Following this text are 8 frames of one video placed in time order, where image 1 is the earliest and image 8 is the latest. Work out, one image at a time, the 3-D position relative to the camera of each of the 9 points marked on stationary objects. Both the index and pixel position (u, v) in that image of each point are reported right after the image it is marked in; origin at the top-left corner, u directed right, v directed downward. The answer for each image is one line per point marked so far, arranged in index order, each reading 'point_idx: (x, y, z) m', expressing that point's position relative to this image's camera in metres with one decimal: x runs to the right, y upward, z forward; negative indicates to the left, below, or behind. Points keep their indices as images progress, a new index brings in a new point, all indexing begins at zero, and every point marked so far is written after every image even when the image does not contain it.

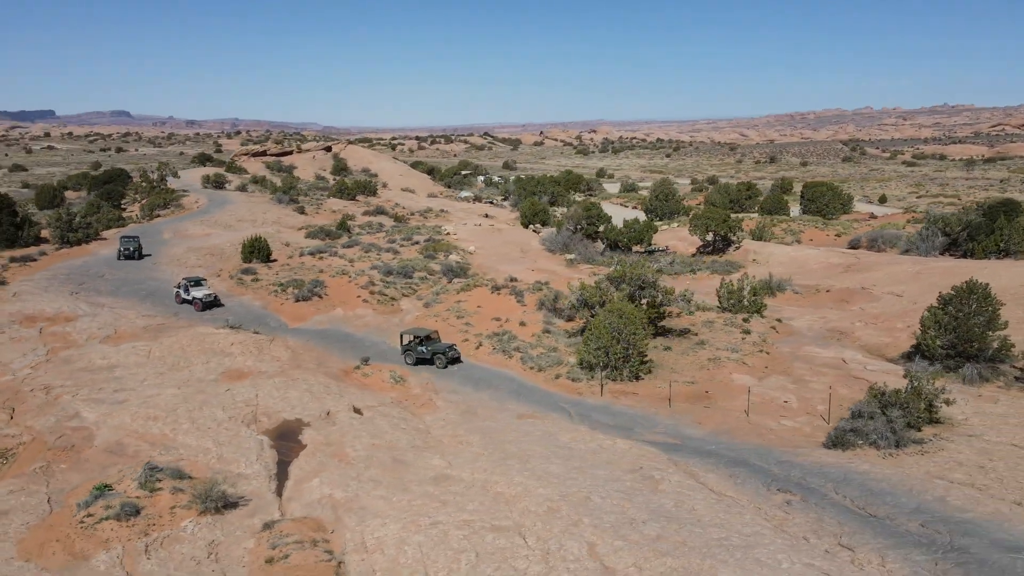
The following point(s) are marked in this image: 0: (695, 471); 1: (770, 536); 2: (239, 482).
0: (+3.3, -3.4, +13.6) m
1: (+3.5, -3.5, +10.3) m
2: (-5.1, -3.6, +13.4) m
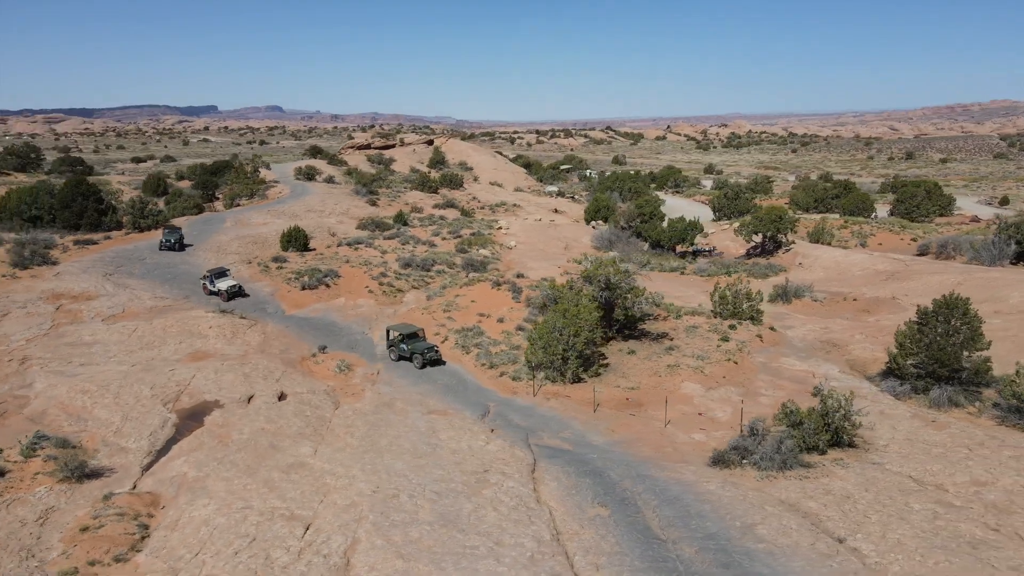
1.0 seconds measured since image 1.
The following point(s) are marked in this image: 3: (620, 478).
0: (+0.5, -3.4, +13.3) m
1: (+0.1, -3.5, +10.0) m
2: (-7.8, -3.3, +14.5) m
3: (+1.9, -3.4, +13.3) m
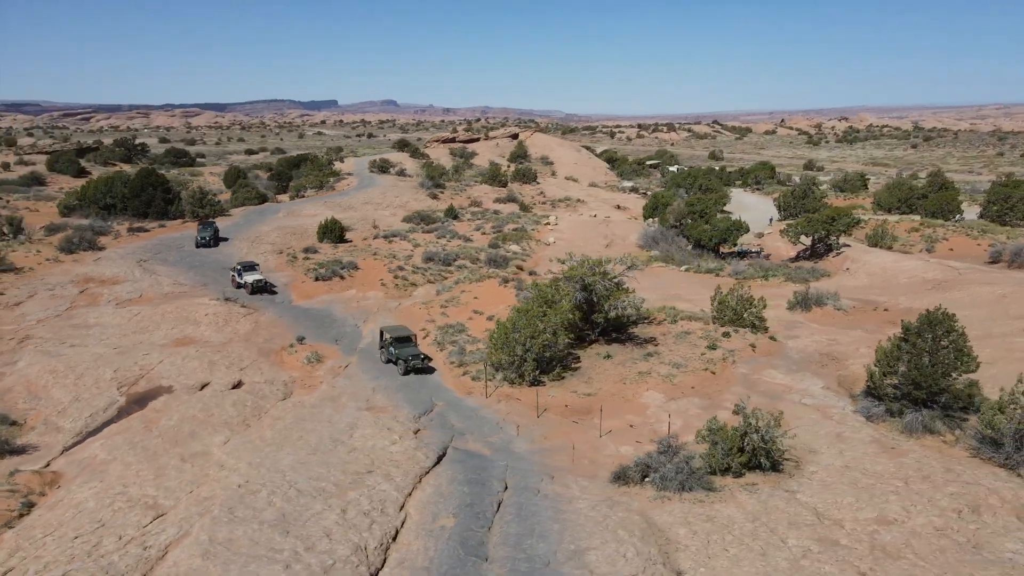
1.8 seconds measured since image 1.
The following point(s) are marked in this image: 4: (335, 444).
0: (-1.6, -3.4, +13.1) m
1: (-2.4, -3.6, +9.8) m
2: (-9.7, -3.1, +15.3) m
3: (-0.2, -3.5, +12.8) m
4: (-3.5, -3.1, +14.6) m
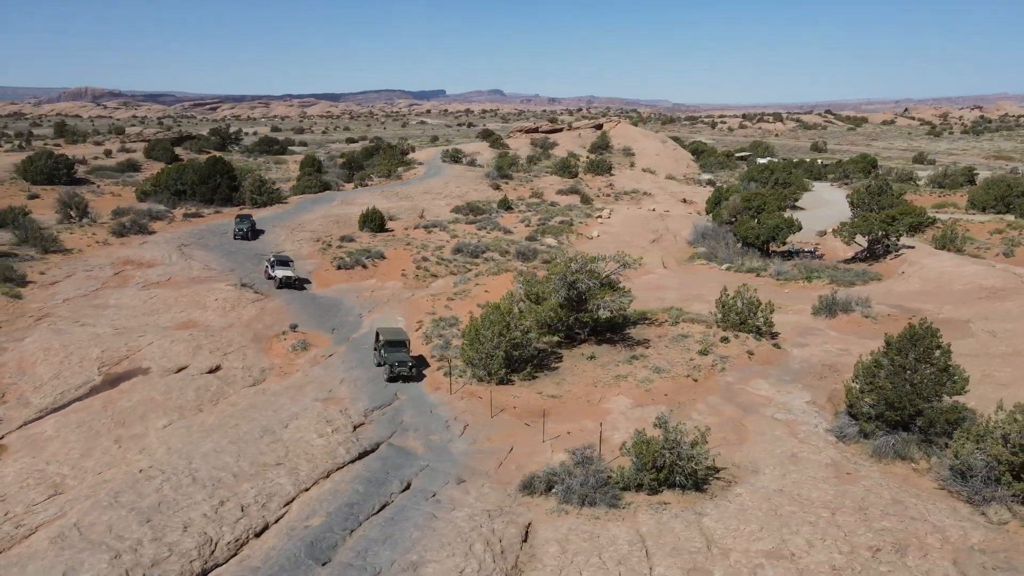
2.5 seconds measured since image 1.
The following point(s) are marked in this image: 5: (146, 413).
0: (-3.3, -3.3, +13.0) m
1: (-4.5, -3.5, +9.9) m
2: (-11.0, -2.7, +16.3) m
3: (-2.0, -3.4, +12.6) m
4: (-5.0, -2.9, +14.8) m
5: (-7.9, -2.7, +16.0) m
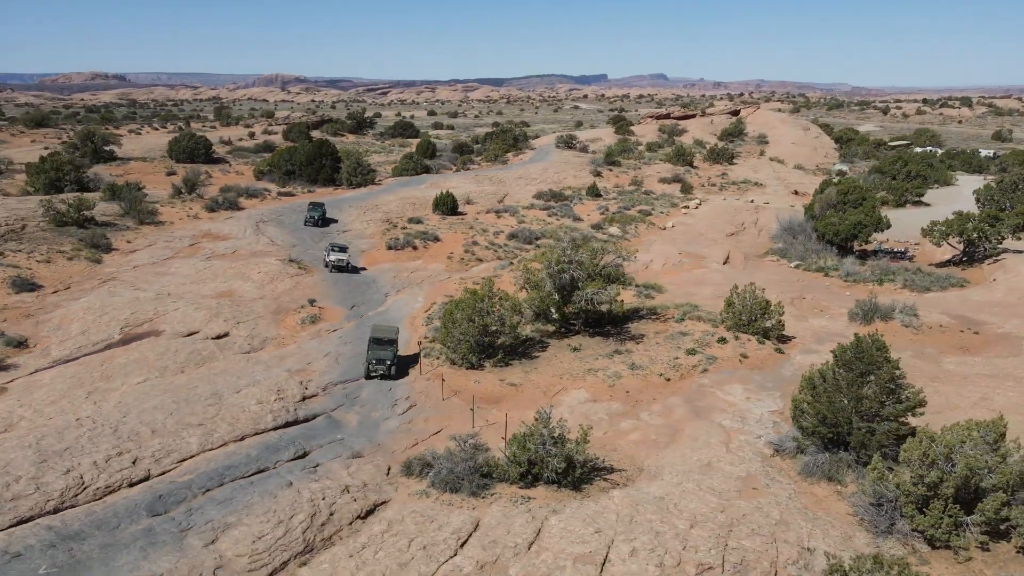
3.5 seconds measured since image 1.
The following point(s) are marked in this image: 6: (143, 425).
0: (-5.3, -2.9, +14.1) m
1: (-7.1, -3.0, +11.3) m
2: (-12.2, -1.8, +18.8) m
3: (-4.1, -3.1, +13.4) m
4: (-6.6, -2.4, +16.2) m
5: (-9.2, -2.0, +17.9) m
6: (-7.1, -2.6, +14.2) m
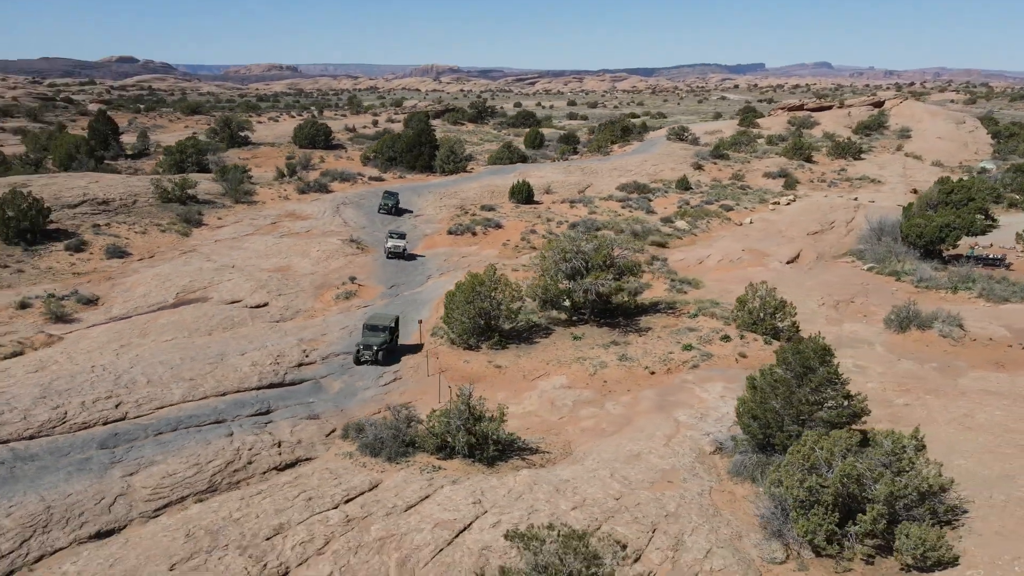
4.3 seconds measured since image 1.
0: (-6.4, -2.3, +15.8) m
1: (-8.7, -2.3, +13.4) m
2: (-12.3, -0.8, +21.7) m
3: (-5.3, -2.5, +14.9) m
4: (-7.3, -1.7, +18.1) m
5: (-9.5, -1.2, +20.3) m
6: (-8.1, -1.9, +16.3) m
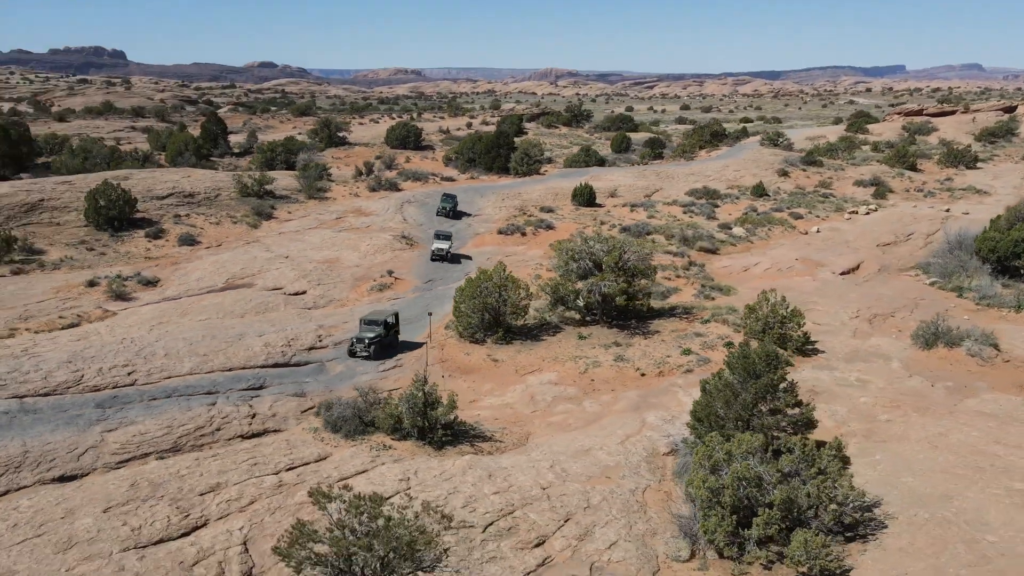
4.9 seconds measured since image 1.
0: (-6.9, -1.9, +17.4) m
1: (-9.6, -1.9, +15.3) m
2: (-11.8, -0.3, +24.0) m
3: (-6.0, -2.2, +16.3) m
4: (-7.4, -1.3, +19.7) m
5: (-9.3, -0.7, +22.3) m
6: (-8.5, -1.5, +18.1) m
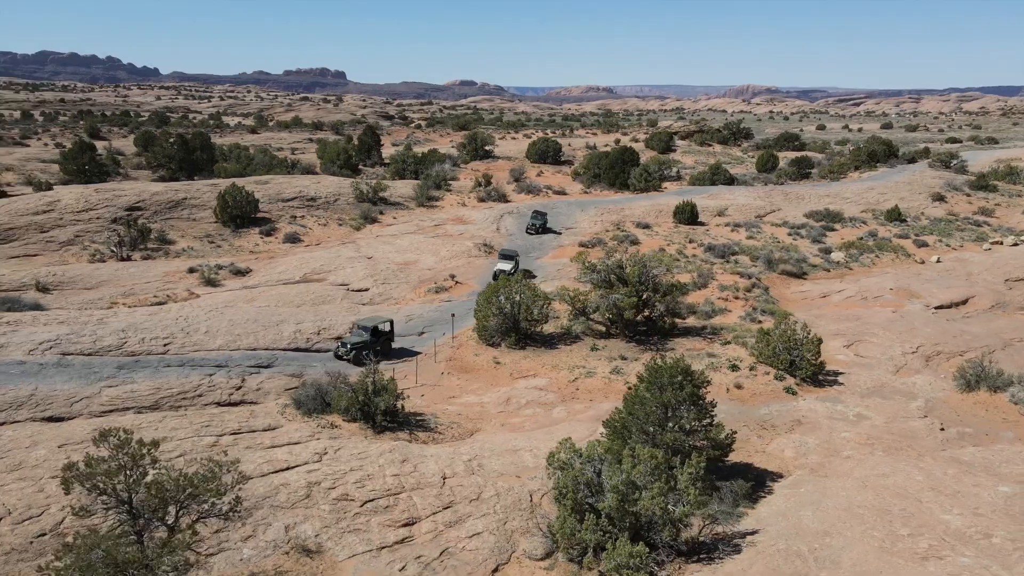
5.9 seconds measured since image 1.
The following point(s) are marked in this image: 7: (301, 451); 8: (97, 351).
0: (-7.2, -1.6, +19.7) m
1: (-10.3, -1.3, +18.4) m
2: (-10.3, +0.2, +27.4) m
3: (-6.6, -1.9, +18.5) m
4: (-7.1, -1.0, +22.2) m
5: (-8.3, -0.4, +25.0) m
6: (-8.6, -1.1, +20.8) m
7: (-3.9, -3.0, +13.6) m
8: (-10.0, -1.5, +17.8) m
